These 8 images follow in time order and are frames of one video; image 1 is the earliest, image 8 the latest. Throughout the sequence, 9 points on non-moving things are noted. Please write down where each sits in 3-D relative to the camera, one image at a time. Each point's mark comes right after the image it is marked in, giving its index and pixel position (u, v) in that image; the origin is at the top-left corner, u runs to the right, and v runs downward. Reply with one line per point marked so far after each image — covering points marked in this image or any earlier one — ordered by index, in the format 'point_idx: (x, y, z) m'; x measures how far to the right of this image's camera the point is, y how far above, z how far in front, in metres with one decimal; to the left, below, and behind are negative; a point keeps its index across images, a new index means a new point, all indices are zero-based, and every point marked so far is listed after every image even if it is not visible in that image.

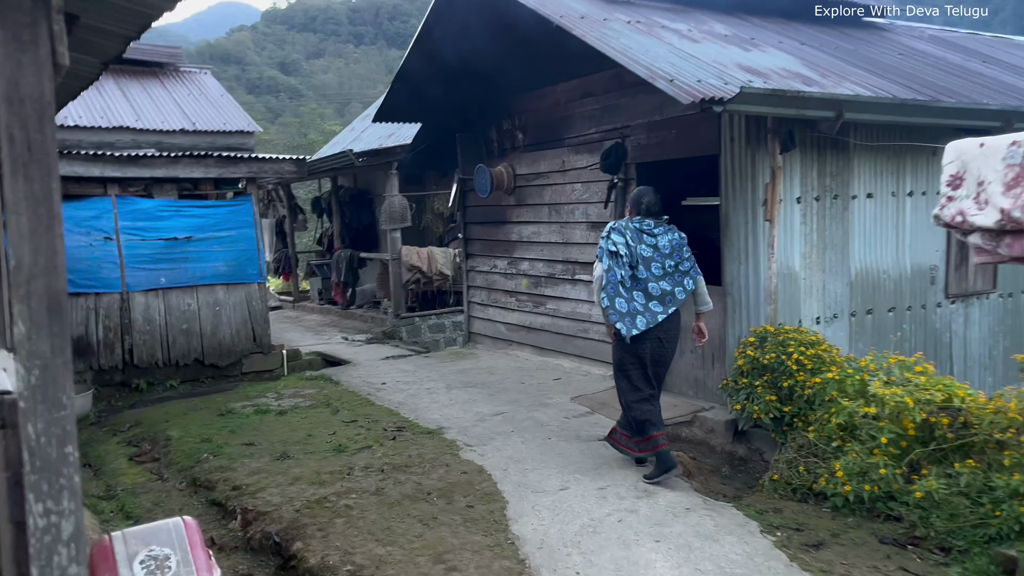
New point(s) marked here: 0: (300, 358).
0: (-2.3, -0.8, +9.0) m
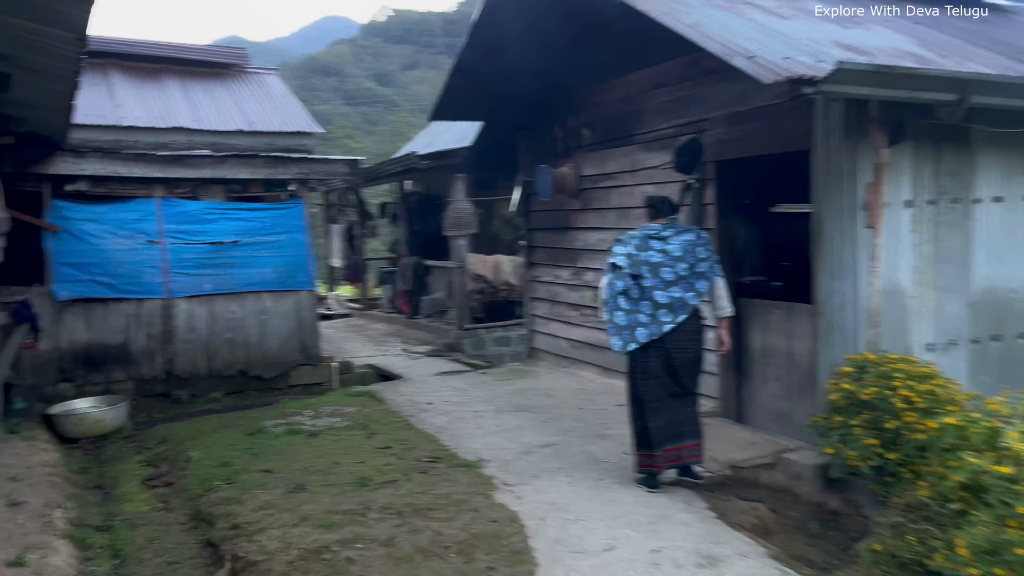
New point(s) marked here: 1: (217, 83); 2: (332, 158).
0: (-1.7, -0.9, +8.5) m
1: (-3.8, +2.7, +10.6) m
2: (-1.8, +1.3, +8.1) m
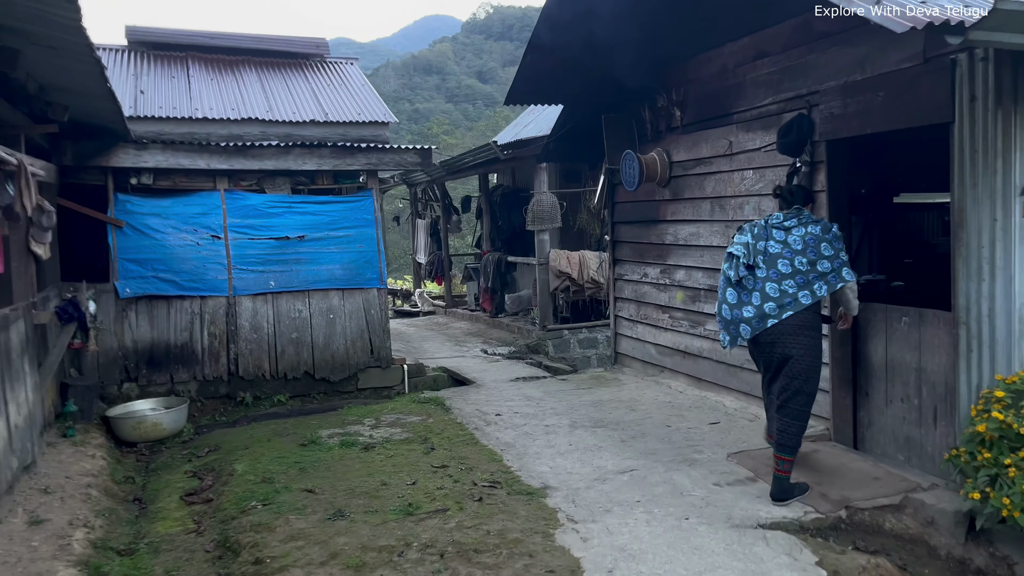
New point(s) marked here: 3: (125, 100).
0: (-0.8, -0.8, +8.0) m
1: (-2.7, +2.7, +10.4) m
2: (-1.0, +1.3, +7.6) m
3: (-4.1, +2.0, +8.6) m
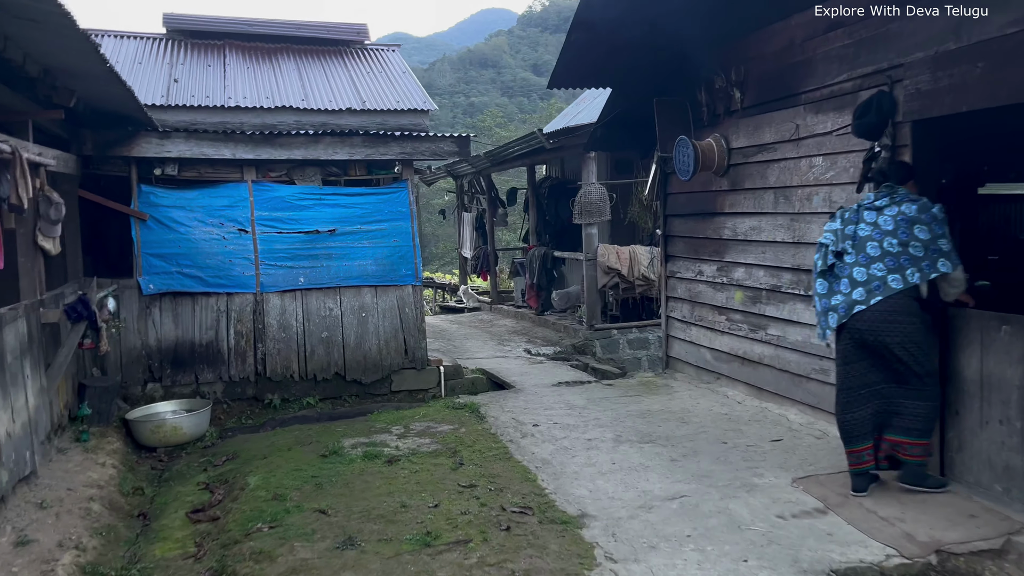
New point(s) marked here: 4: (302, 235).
0: (-0.5, -0.8, +7.5) m
1: (-2.2, +2.8, +10.0) m
2: (-0.6, +1.3, +7.1) m
3: (-3.6, +2.0, +8.3) m
4: (-1.8, +0.5, +6.9) m
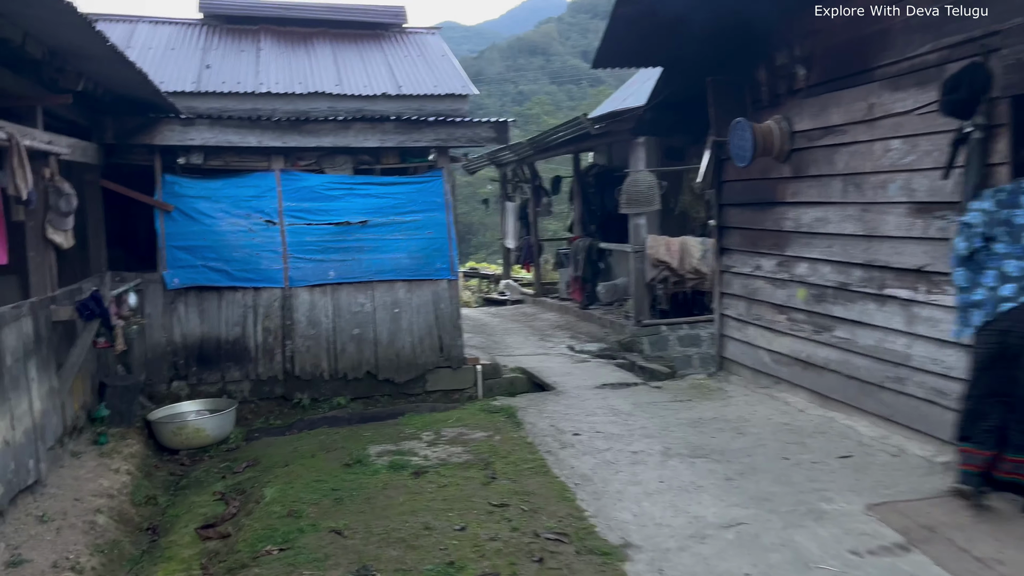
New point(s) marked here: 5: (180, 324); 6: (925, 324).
0: (-0.1, -0.8, +7.1) m
1: (-1.7, +2.9, +9.6) m
2: (-0.3, +1.4, +6.7) m
3: (-3.2, +2.1, +8.0) m
4: (-1.4, +0.5, +6.6) m
5: (-2.6, -0.3, +6.4) m
6: (+2.2, -0.2, +4.4) m
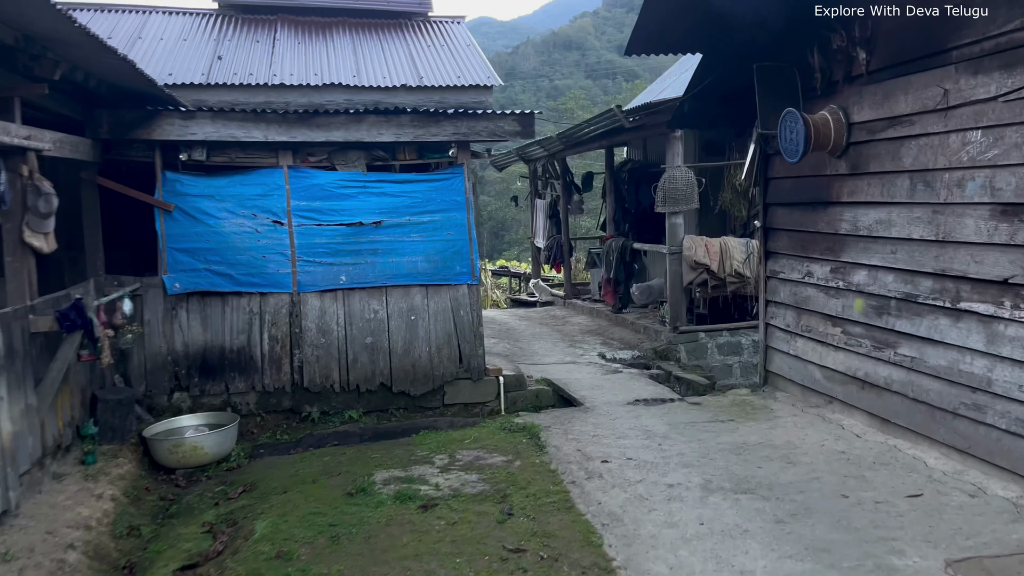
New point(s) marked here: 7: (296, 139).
0: (+0.1, -0.8, +6.6) m
1: (-1.3, +2.8, +9.2) m
2: (-0.1, +1.3, +6.2) m
3: (-2.9, +2.1, +7.6) m
4: (-1.3, +0.5, +6.1) m
5: (-2.4, -0.3, +6.0) m
6: (+2.3, -0.3, +3.8) m
7: (-1.6, +1.1, +5.9) m
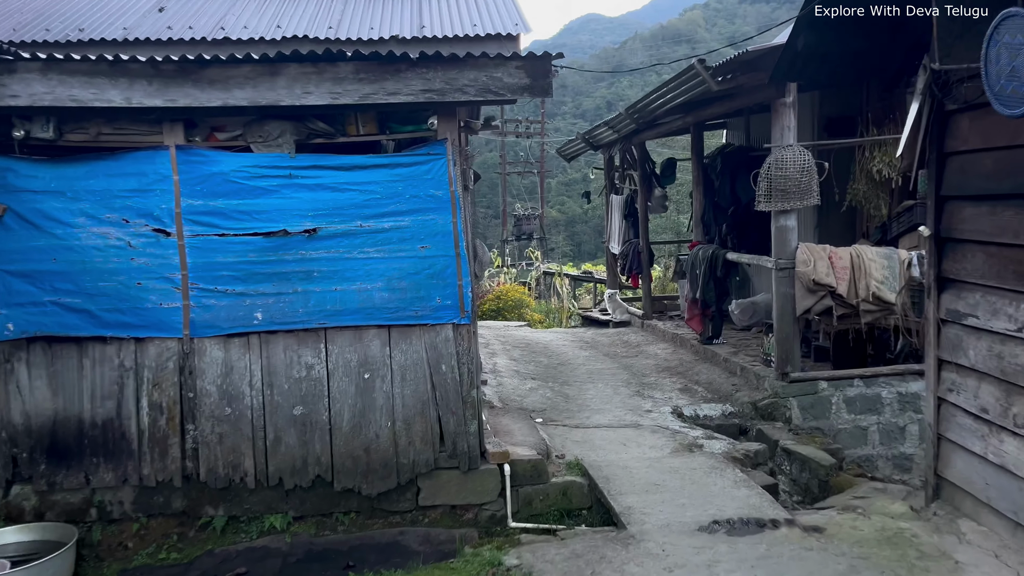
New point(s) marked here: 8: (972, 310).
0: (+0.2, -1.0, +4.3) m
1: (-0.9, +2.6, +7.0) m
2: (-0.1, +1.1, +3.9) m
3: (-2.7, +1.9, +5.7) m
4: (-1.2, +0.2, +4.0) m
5: (-2.4, -0.5, +4.0) m
6: (+2.0, -0.5, +1.2) m
7: (-1.6, +0.9, +3.8) m
8: (+1.9, -0.1, +3.5) m
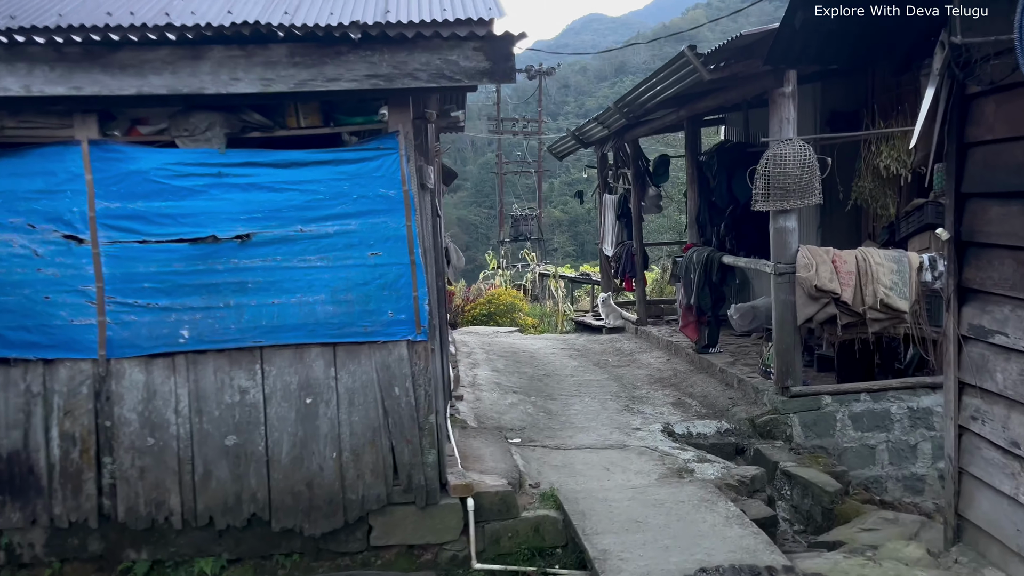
0: (0.0, -1.1, +3.8) m
1: (-1.1, +2.6, +6.5) m
2: (-0.3, +1.1, +3.4) m
3: (-2.9, +1.8, +5.2) m
4: (-1.4, +0.2, +3.5) m
5: (-2.6, -0.6, +3.5) m
6: (+1.8, -0.5, +0.7) m
7: (-1.7, +0.8, +3.3) m
8: (+1.8, -0.1, +3.0) m
